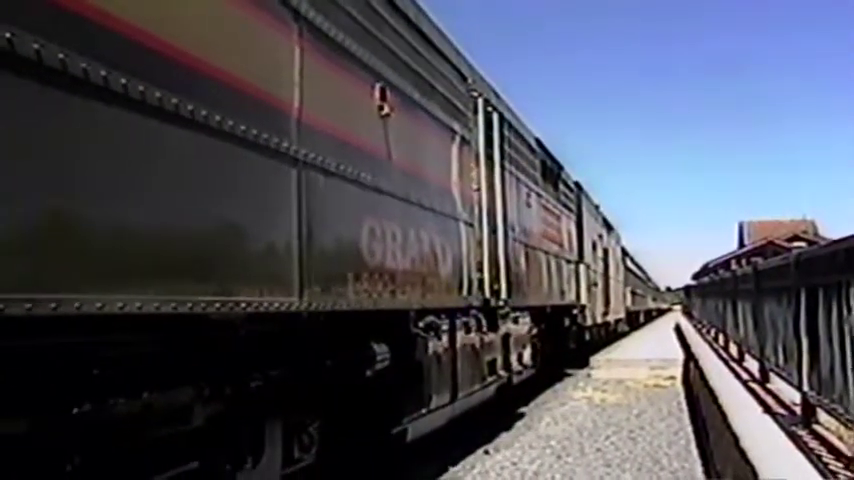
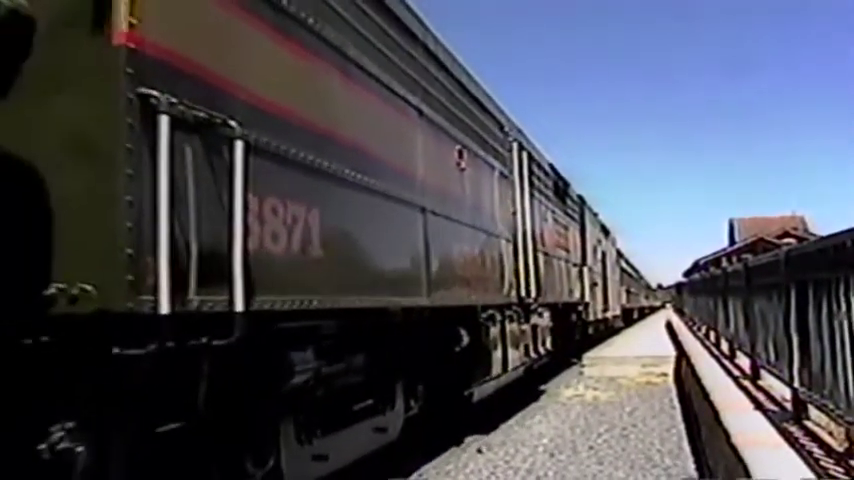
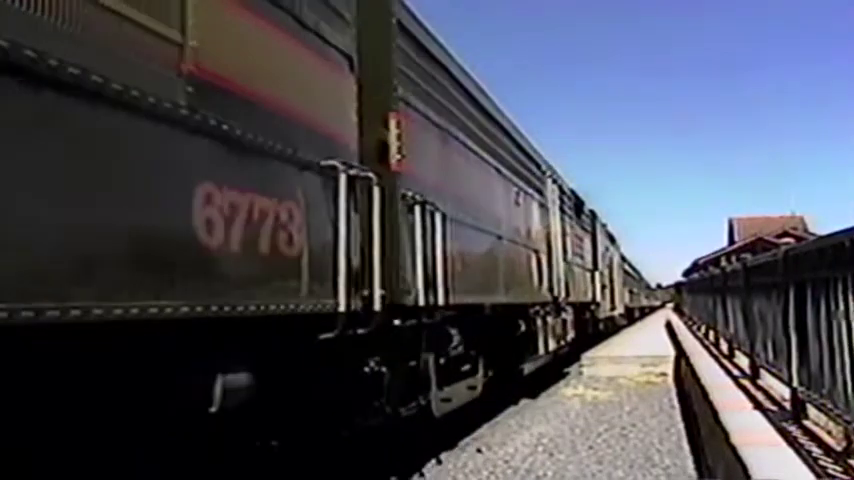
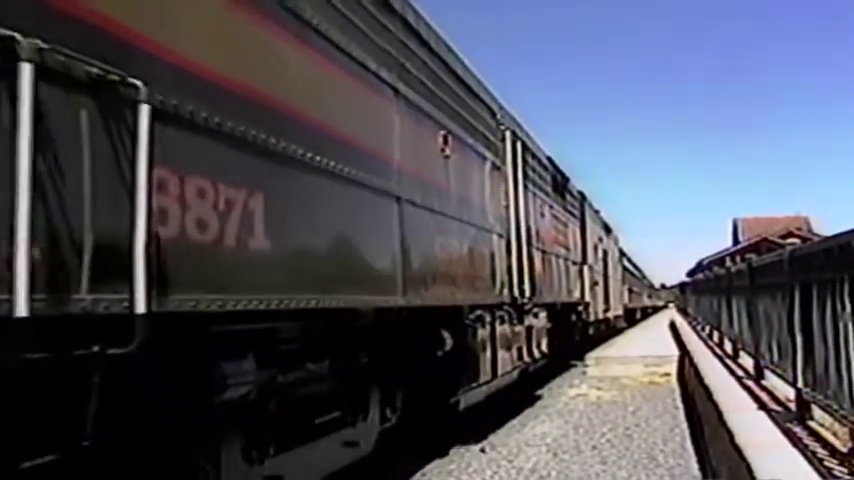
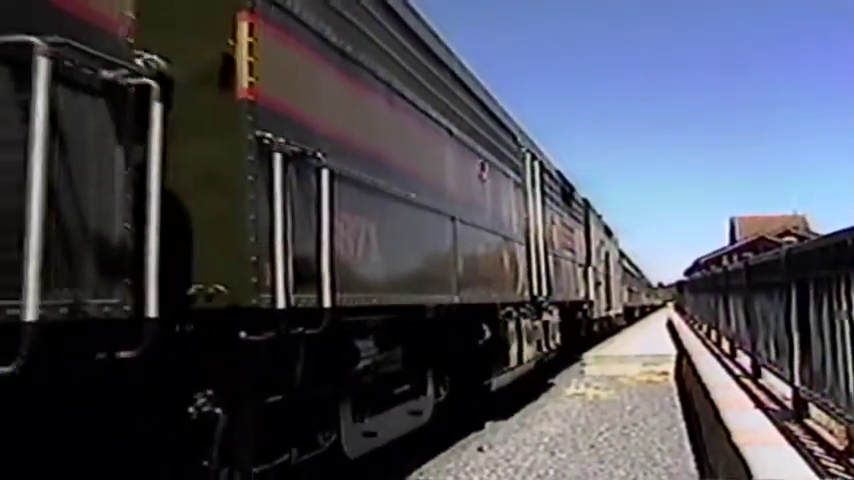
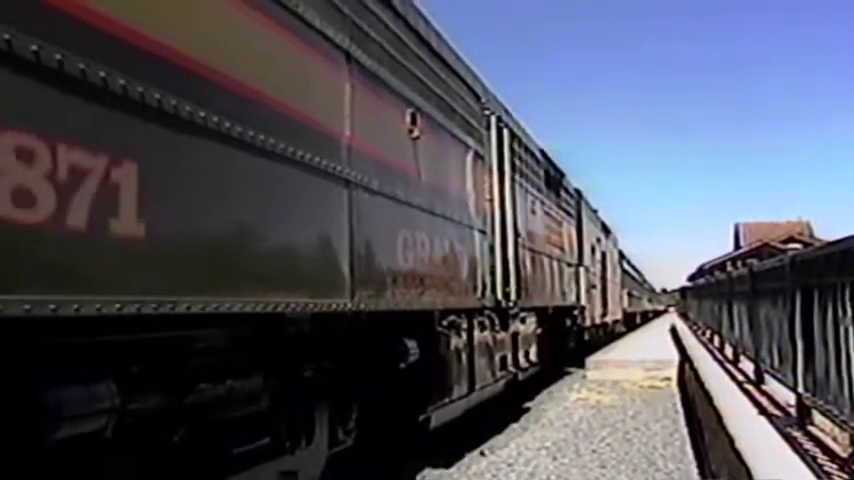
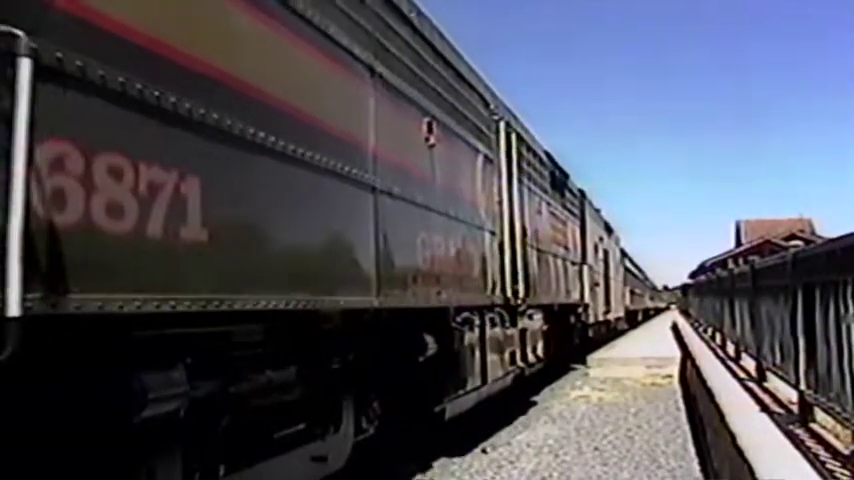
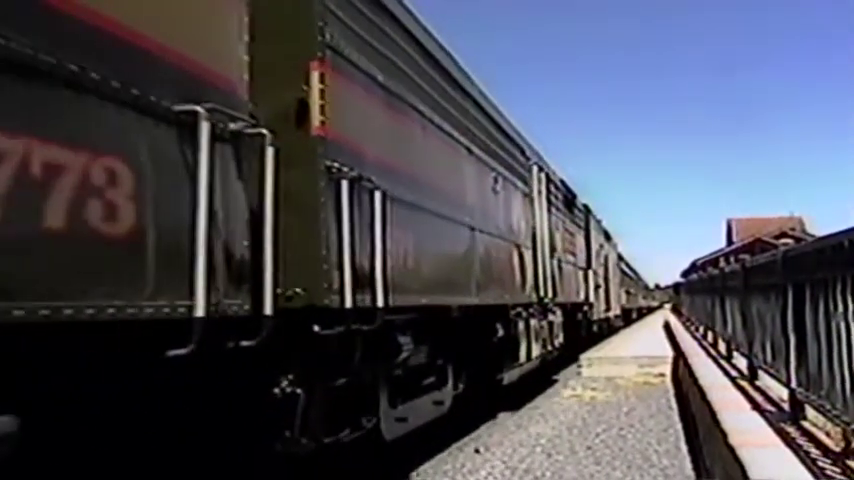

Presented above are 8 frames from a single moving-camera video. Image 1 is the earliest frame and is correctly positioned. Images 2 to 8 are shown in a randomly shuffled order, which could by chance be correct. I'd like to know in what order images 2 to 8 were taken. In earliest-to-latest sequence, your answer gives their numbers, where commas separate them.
6, 7, 4, 2, 5, 8, 3
